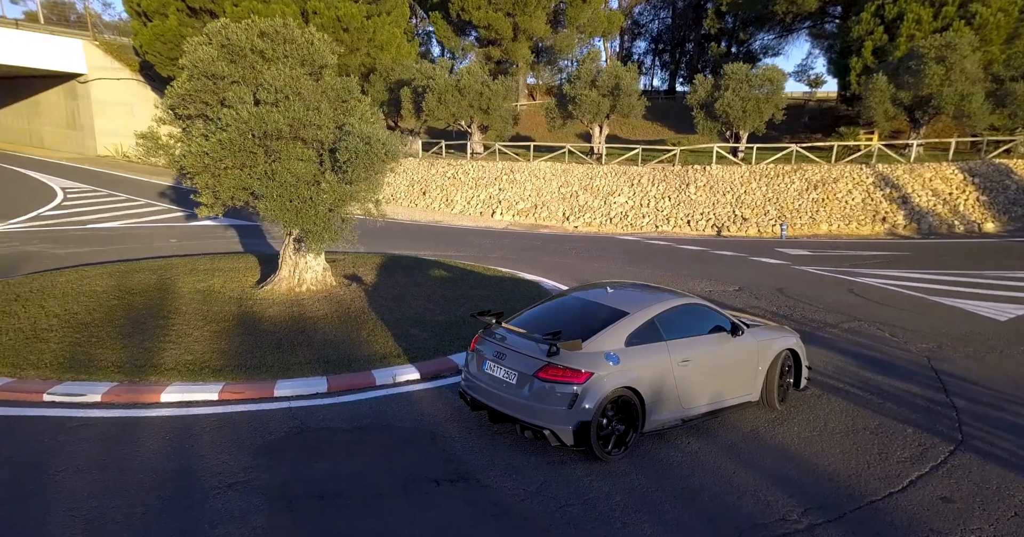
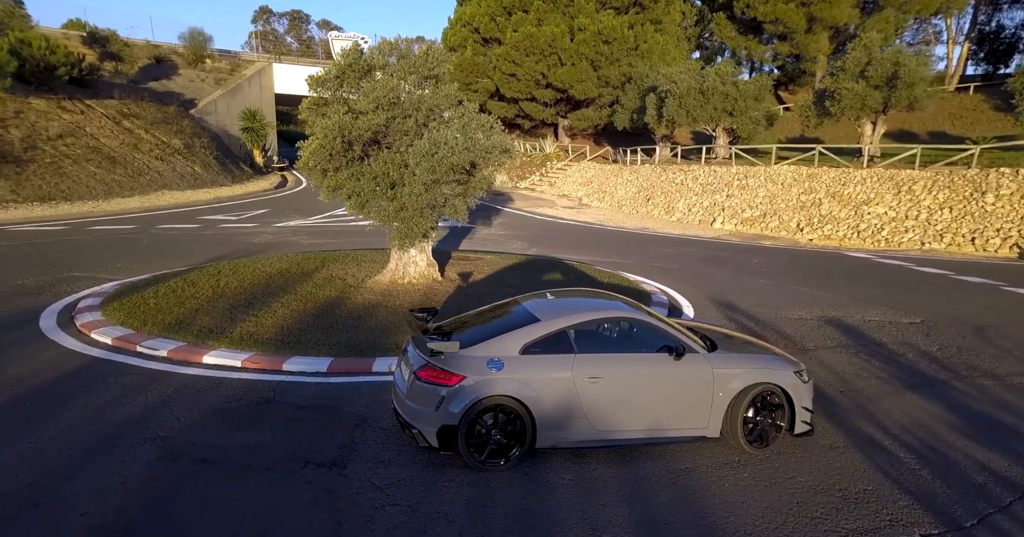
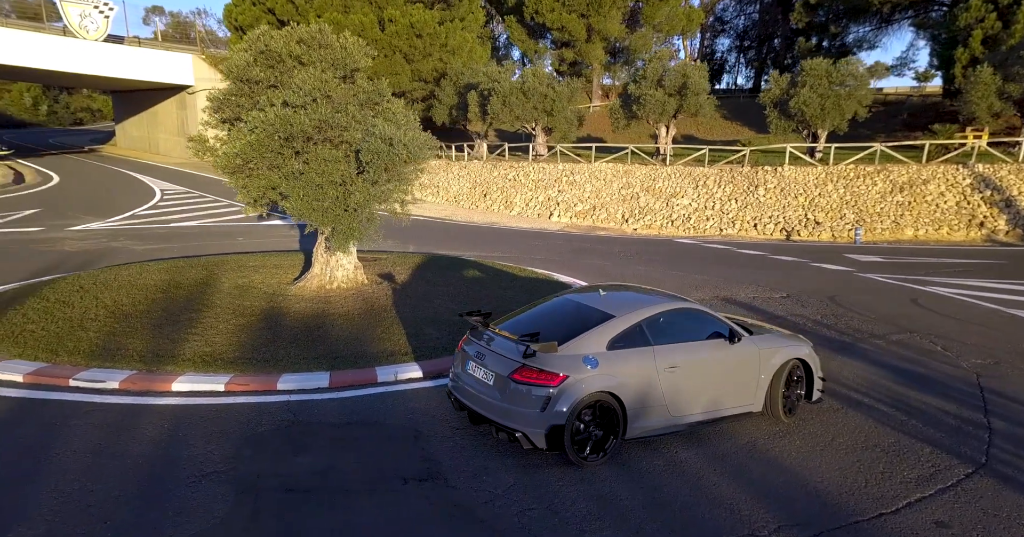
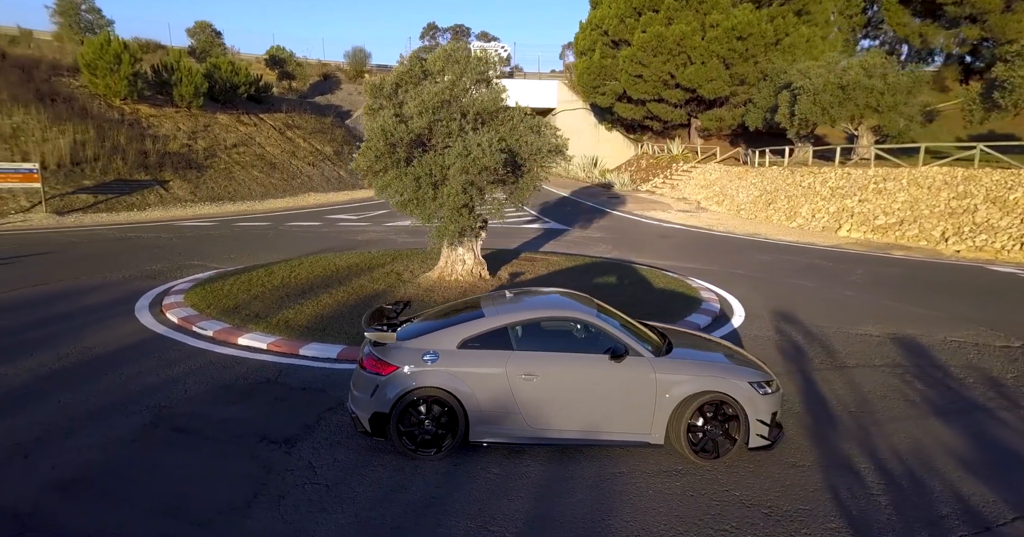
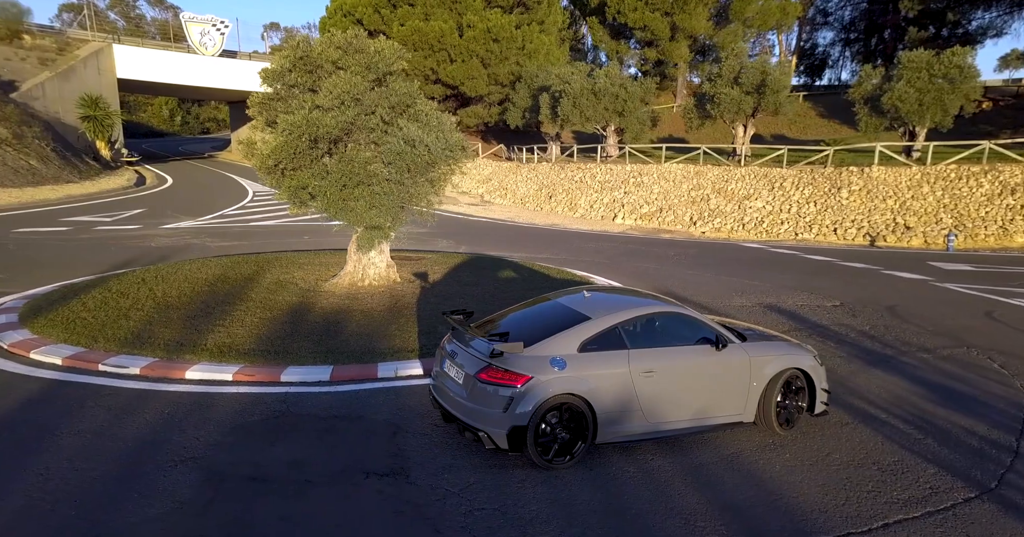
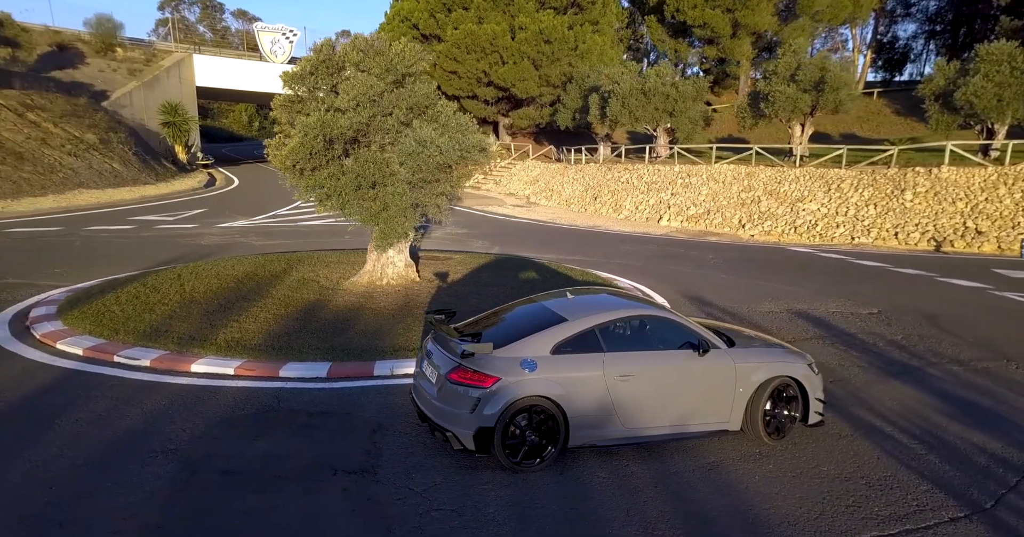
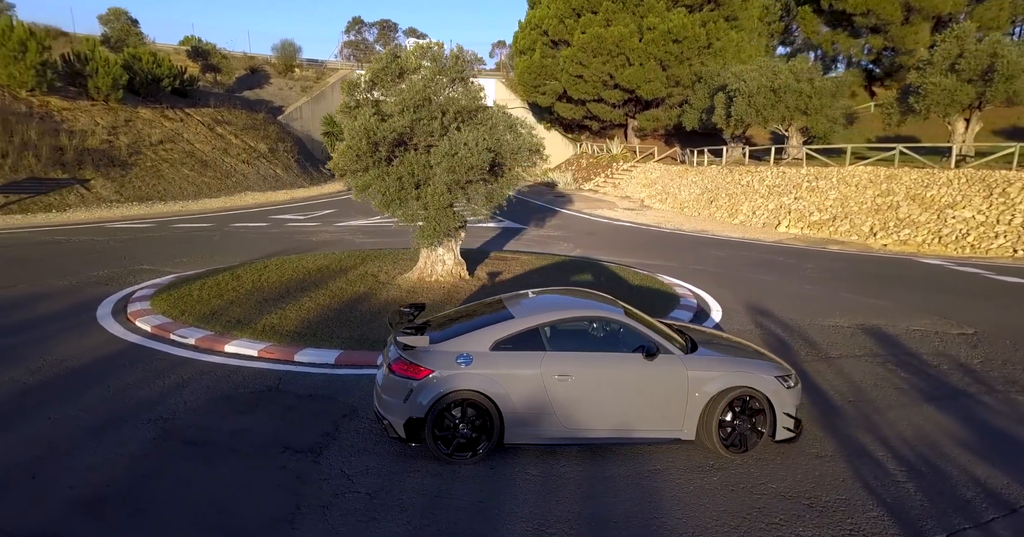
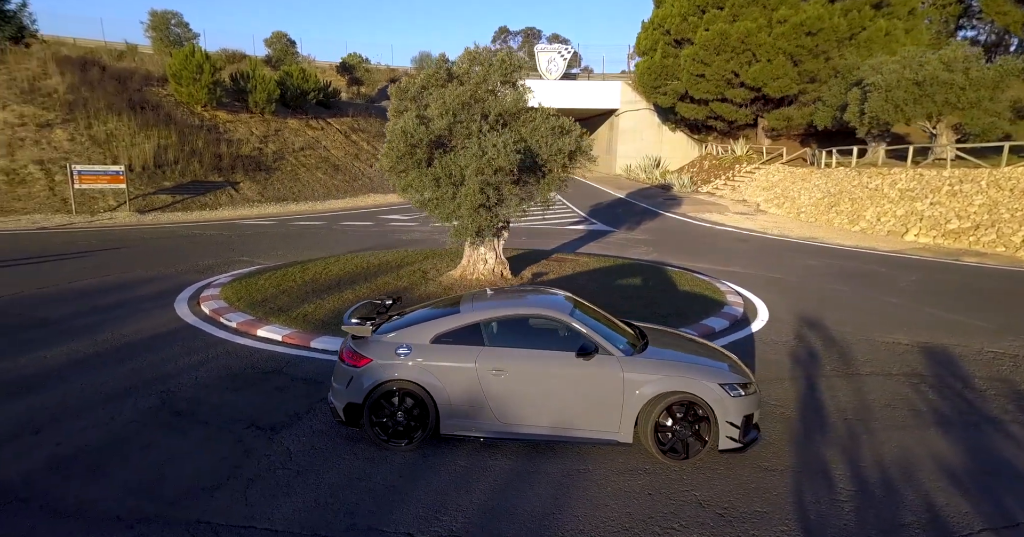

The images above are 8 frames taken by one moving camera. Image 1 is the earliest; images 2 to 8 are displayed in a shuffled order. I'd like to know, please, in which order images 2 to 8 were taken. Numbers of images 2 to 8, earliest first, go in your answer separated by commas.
3, 5, 6, 2, 7, 4, 8
